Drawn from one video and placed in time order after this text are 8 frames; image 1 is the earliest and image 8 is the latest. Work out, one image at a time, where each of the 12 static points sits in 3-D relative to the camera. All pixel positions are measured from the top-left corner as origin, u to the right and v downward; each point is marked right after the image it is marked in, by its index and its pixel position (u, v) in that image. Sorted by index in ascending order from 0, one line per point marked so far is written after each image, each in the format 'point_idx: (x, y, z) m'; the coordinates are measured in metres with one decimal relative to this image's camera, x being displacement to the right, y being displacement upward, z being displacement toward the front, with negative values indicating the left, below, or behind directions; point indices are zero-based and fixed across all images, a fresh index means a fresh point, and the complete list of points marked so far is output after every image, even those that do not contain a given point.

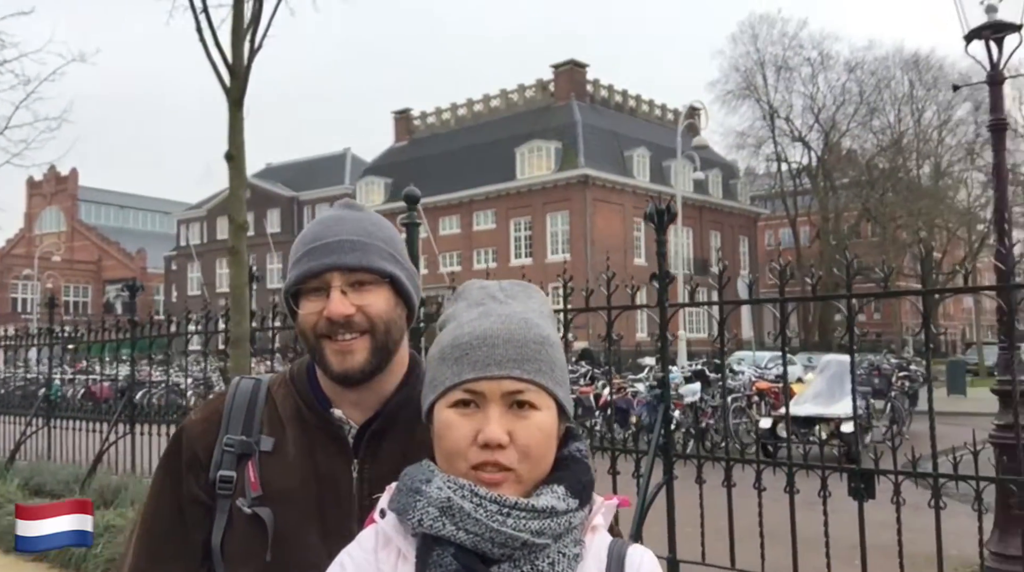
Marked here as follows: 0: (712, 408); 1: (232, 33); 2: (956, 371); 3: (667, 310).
0: (+2.1, -1.3, +9.6) m
1: (-2.3, +2.0, +7.4) m
2: (+6.4, -1.2, +13.2) m
3: (+0.9, -0.1, +5.3) m
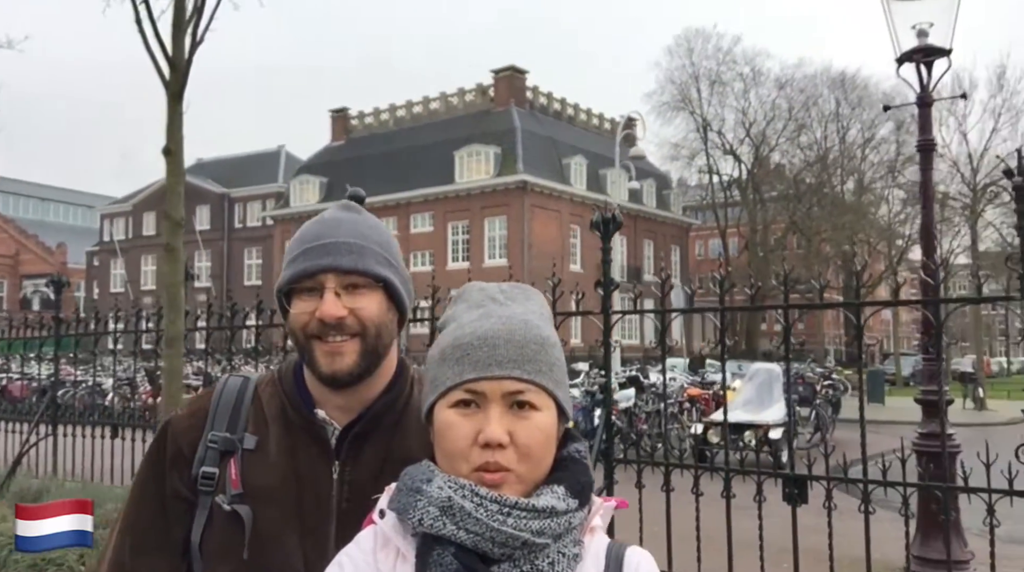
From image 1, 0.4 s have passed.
0: (+1.4, -1.3, +9.7) m
1: (-2.7, +2.0, +7.2) m
2: (+5.4, -1.4, +13.7) m
3: (+0.6, -0.2, +5.3) m
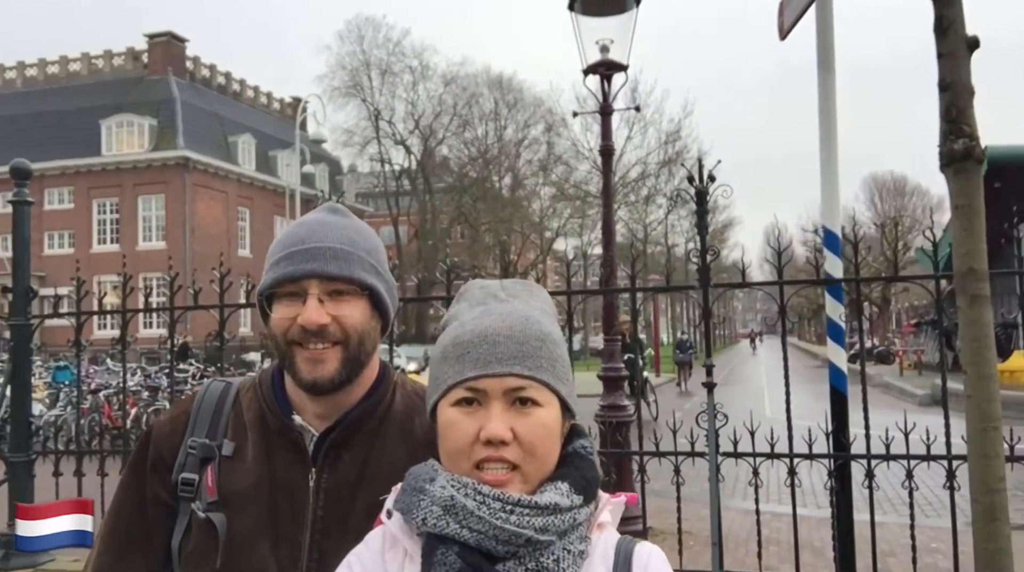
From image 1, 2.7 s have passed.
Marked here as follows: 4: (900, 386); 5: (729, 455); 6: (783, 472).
0: (-1.9, -1.2, +9.7) m
1: (-4.6, +2.1, +5.8) m
2: (+0.2, -1.2, +14.9) m
3: (-0.9, -0.1, +5.3) m
4: (+5.7, -1.5, +13.4) m
5: (+1.4, -1.1, +5.9) m
6: (+2.7, -1.8, +8.8) m
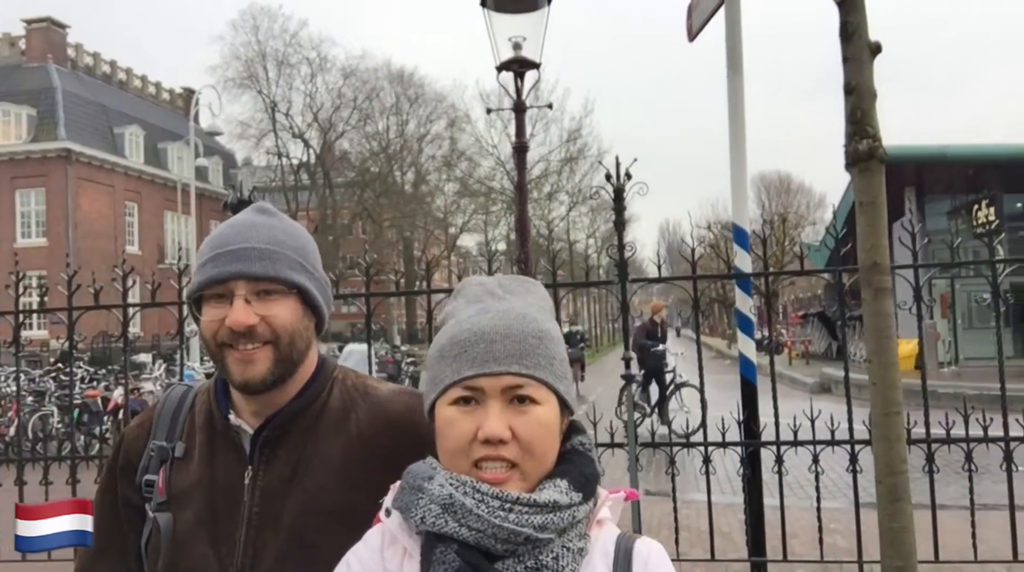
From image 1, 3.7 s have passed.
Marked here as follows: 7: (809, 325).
0: (-2.8, -1.2, +9.4) m
1: (-5.1, +2.1, +5.2) m
2: (-1.4, -1.1, +14.9) m
3: (-1.3, -0.1, +5.2) m
4: (+4.2, -1.4, +14.0) m
5: (+0.9, -1.0, +6.1) m
6: (+1.8, -1.7, +9.1) m
7: (+4.6, -0.6, +14.2) m
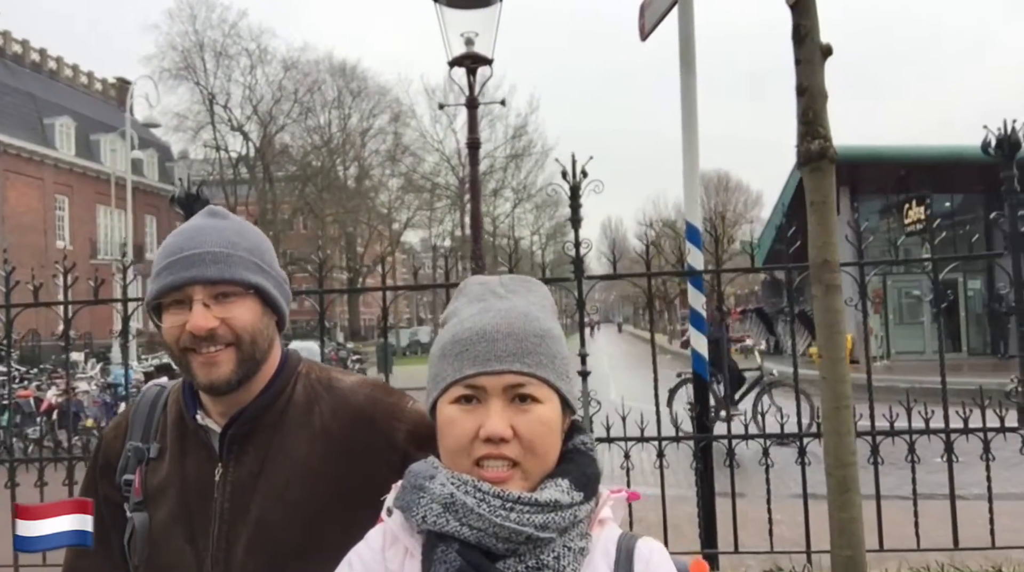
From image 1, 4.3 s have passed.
0: (-3.3, -1.1, +9.2) m
1: (-5.3, +2.2, +4.8) m
2: (-2.3, -1.1, +14.8) m
3: (-1.6, -0.1, +5.1) m
4: (+3.4, -1.3, +14.3) m
5: (+0.6, -1.0, +6.1) m
6: (+1.3, -1.7, +9.2) m
7: (+3.7, -0.5, +14.5) m
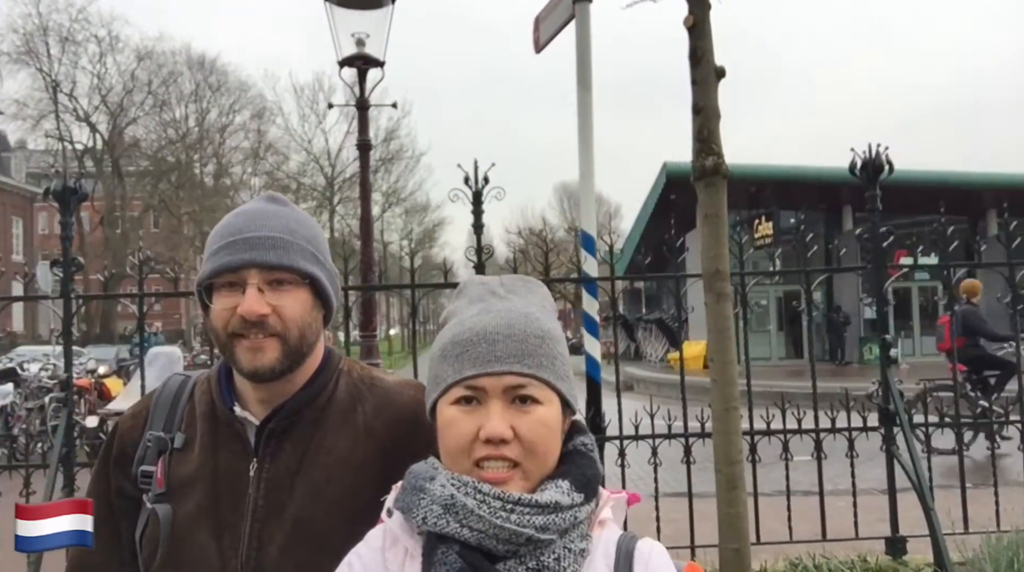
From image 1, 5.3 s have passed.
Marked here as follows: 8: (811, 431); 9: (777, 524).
0: (-4.5, -1.1, +8.6) m
1: (-5.7, +2.2, +3.9) m
2: (-4.4, -1.1, +14.2) m
3: (-2.1, -0.1, +4.8) m
4: (+1.2, -1.4, +14.7) m
5: (-0.1, -1.1, +6.2) m
6: (0.0, -1.8, +9.3) m
7: (+1.6, -0.7, +14.9) m
8: (+1.6, -0.8, +4.9) m
9: (+1.6, -1.4, +5.5) m
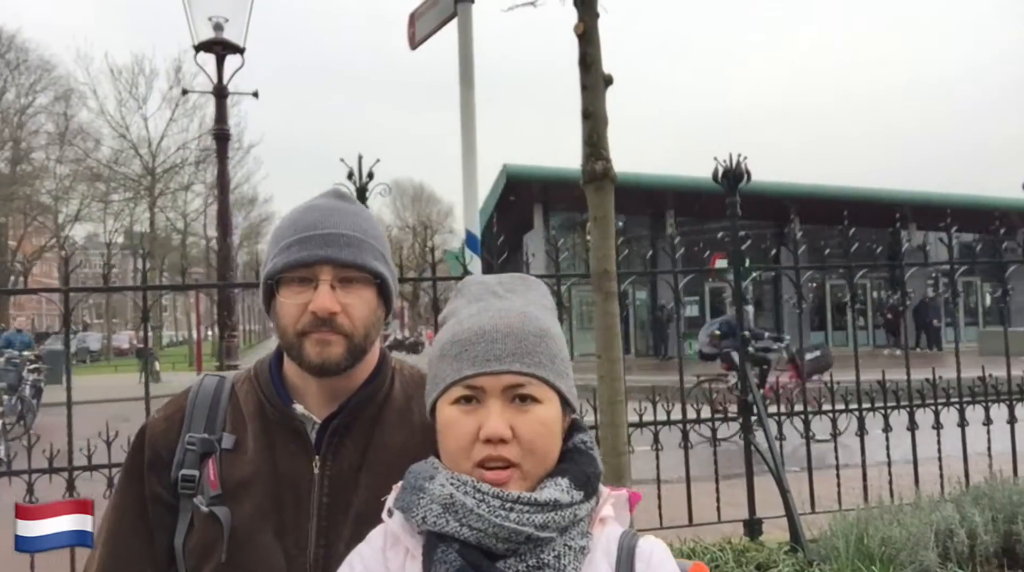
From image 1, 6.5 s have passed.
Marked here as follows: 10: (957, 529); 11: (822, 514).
0: (-5.8, -1.1, +7.5) m
1: (-6.0, +2.2, +2.7) m
2: (-6.8, -1.1, +13.1) m
3: (-2.7, -0.1, +4.3) m
4: (-1.4, -1.4, +14.7) m
5: (-1.0, -1.0, +6.0) m
6: (-1.5, -1.7, +9.2) m
7: (-1.1, -0.6, +15.0) m
8: (+0.9, -0.8, +5.1) m
9: (+0.8, -1.4, +5.8) m
10: (+2.3, -1.3, +4.9) m
11: (+1.8, -1.3, +5.3) m
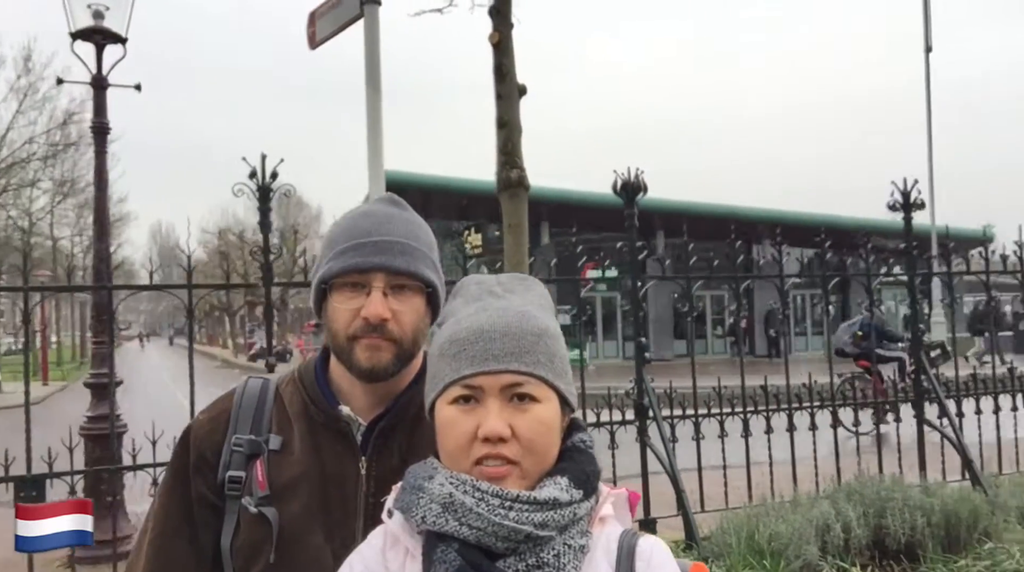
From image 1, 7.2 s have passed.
0: (-6.7, -1.1, +6.5) m
1: (-6.0, +2.3, +1.8) m
2: (-8.5, -1.1, +11.9) m
3: (-3.0, -0.1, +3.9) m
4: (-3.4, -1.5, +14.3) m
5: (-1.7, -1.1, +5.8) m
6: (-2.7, -1.8, +8.9) m
7: (-3.2, -0.7, +14.6) m
8: (+0.4, -0.8, +5.3) m
9: (+0.2, -1.5, +5.8) m
10: (+1.8, -1.3, +5.2) m
11: (+1.2, -1.4, +5.5) m
